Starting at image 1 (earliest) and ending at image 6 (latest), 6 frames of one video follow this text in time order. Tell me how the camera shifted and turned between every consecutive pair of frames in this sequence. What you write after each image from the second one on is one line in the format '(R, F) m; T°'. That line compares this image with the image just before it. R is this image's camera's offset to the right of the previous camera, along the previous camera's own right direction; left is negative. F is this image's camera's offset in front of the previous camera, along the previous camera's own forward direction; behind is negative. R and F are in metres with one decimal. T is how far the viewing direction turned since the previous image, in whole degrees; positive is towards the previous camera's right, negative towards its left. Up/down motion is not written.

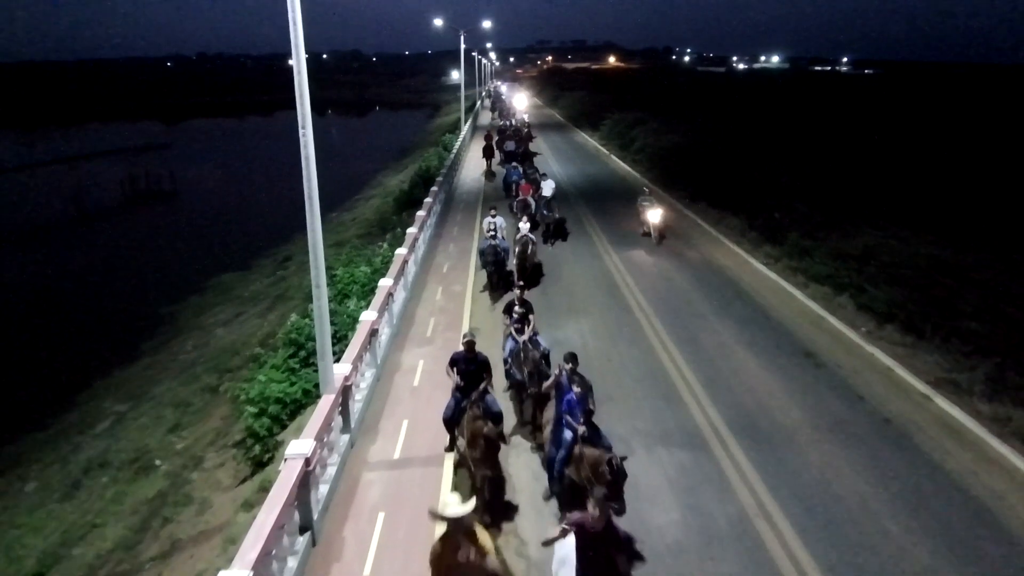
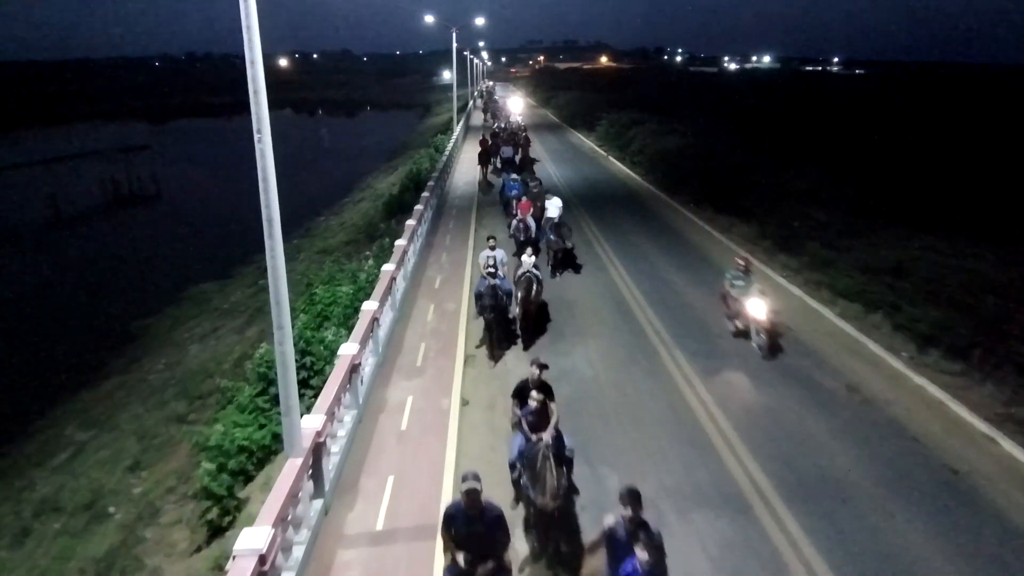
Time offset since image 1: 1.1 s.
(-0.2, +1.9) m; +1°
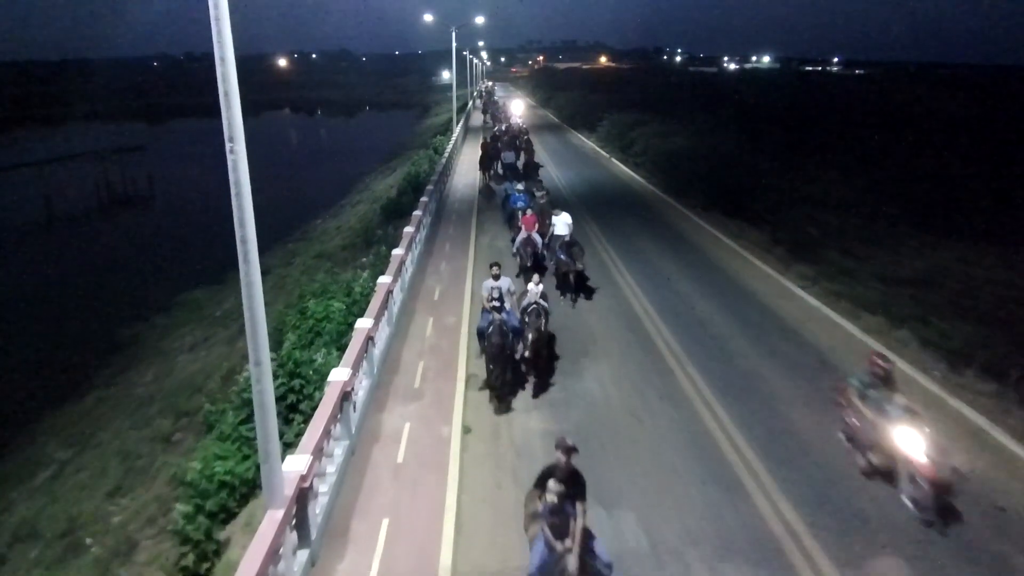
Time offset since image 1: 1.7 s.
(-0.1, +1.0) m; 0°
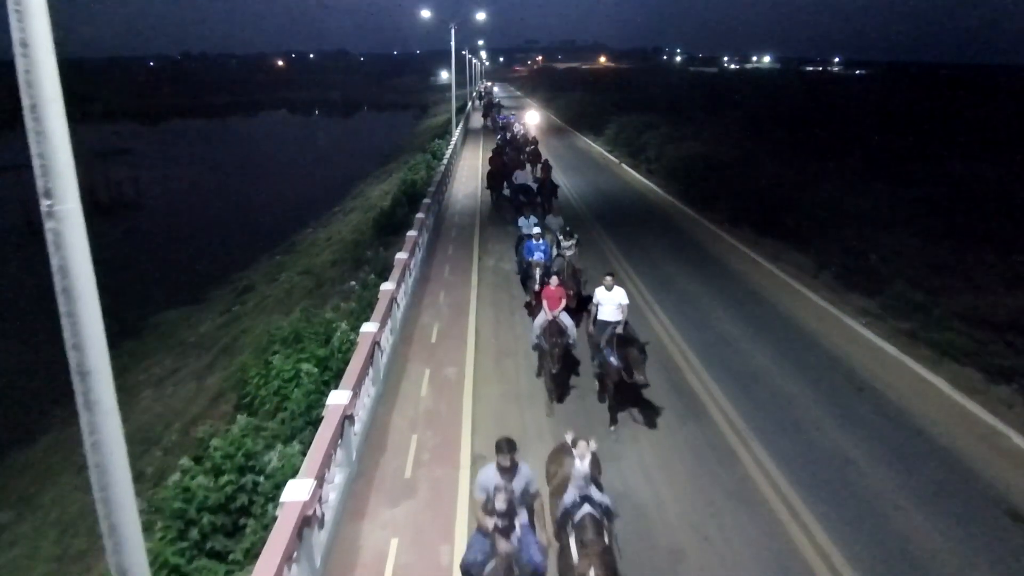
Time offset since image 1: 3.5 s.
(-0.4, +3.1) m; 0°
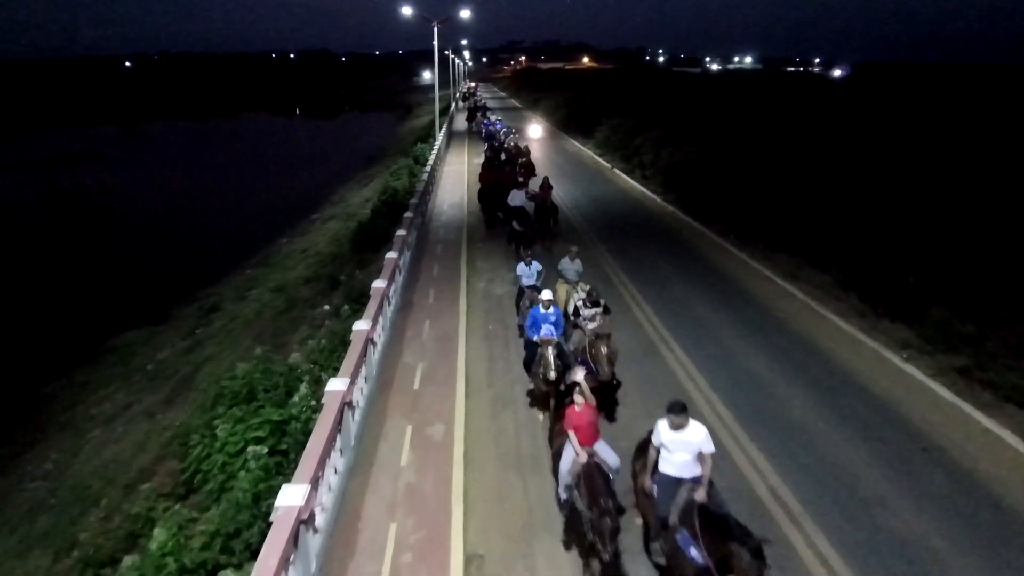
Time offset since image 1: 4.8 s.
(-0.3, +2.2) m; +2°
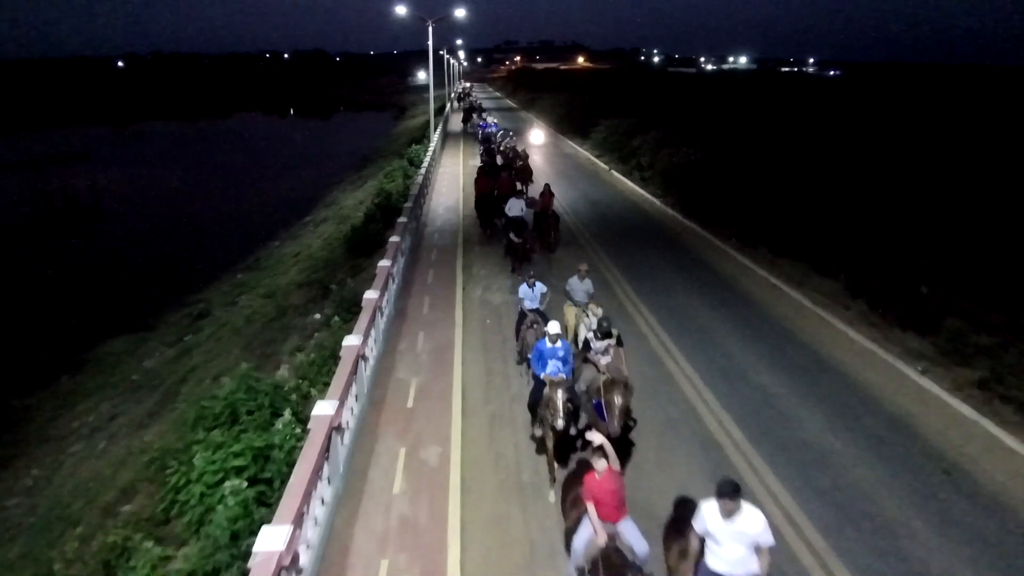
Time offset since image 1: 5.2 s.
(-0.1, +0.7) m; 0°
